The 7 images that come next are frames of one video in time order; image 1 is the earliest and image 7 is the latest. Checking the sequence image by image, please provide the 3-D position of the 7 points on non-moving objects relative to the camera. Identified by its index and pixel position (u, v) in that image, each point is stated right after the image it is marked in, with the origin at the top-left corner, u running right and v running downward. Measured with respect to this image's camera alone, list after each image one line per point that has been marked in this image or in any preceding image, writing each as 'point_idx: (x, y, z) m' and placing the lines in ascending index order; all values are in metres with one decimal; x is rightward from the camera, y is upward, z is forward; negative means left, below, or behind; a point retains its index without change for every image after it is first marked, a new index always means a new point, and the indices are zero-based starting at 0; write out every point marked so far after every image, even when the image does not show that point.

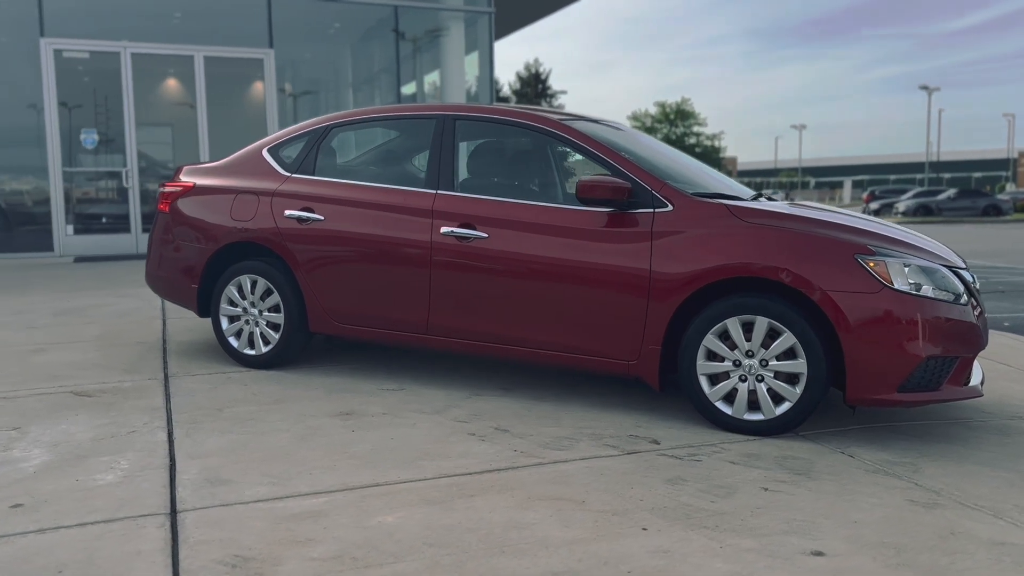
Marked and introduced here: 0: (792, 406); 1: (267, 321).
0: (+1.3, -0.5, +4.1) m
1: (-1.5, -0.2, +5.4) m
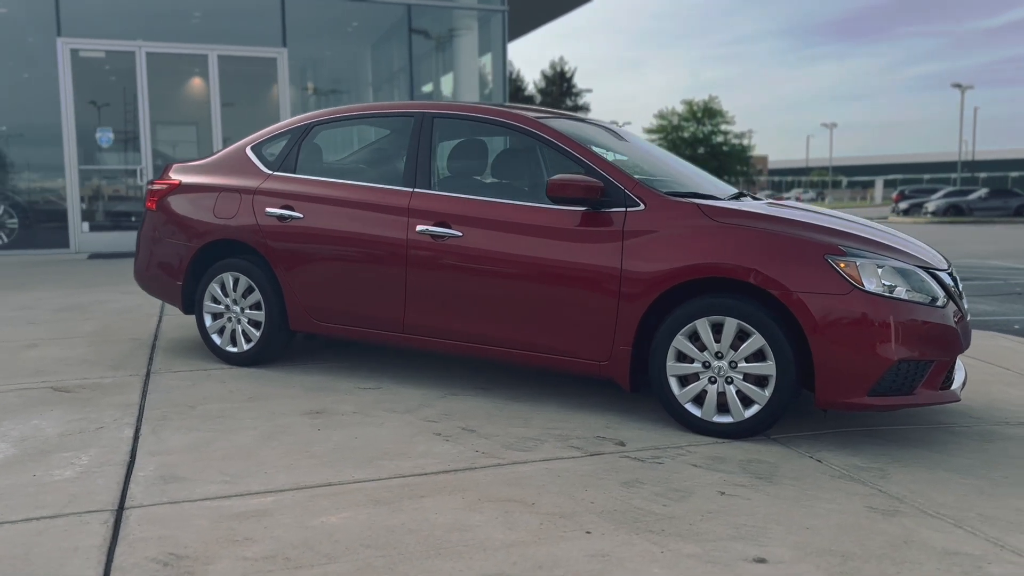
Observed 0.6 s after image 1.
0: (+1.1, -0.5, +4.0) m
1: (-1.6, -0.2, +5.4) m
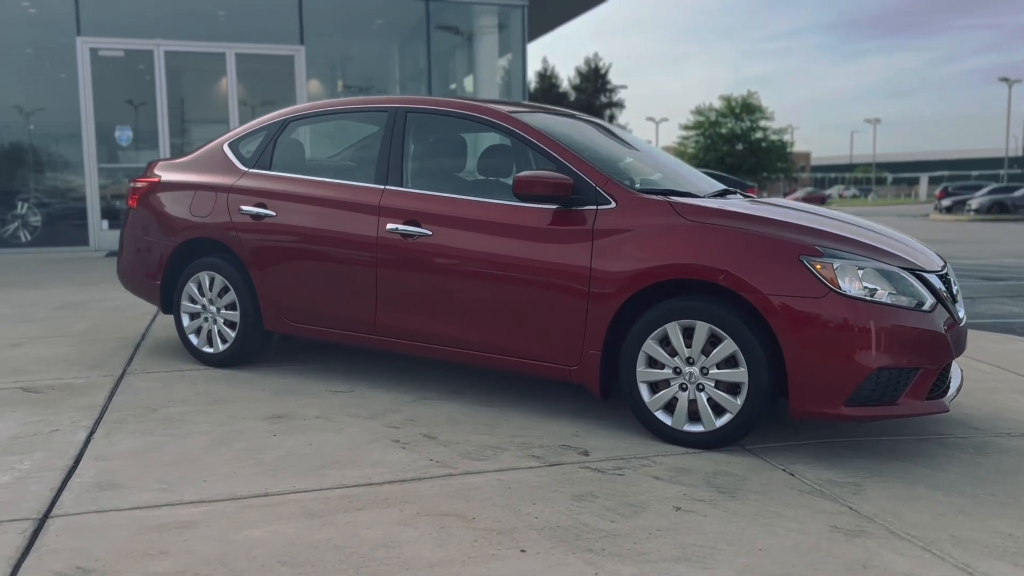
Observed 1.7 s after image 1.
0: (+0.9, -0.5, +3.8) m
1: (-1.7, -0.2, +5.3) m
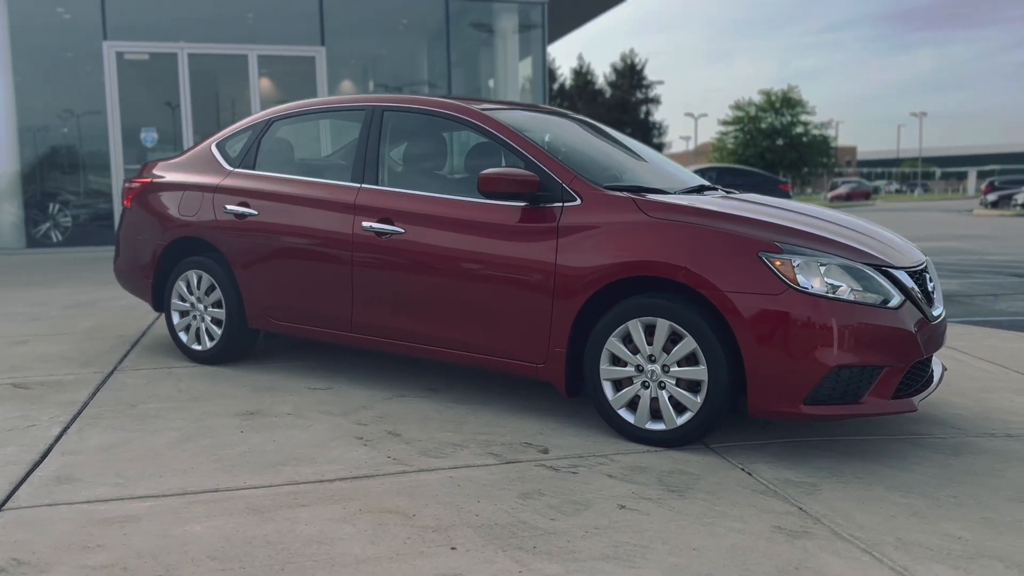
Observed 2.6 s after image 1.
0: (+0.8, -0.5, +3.8) m
1: (-1.8, -0.2, +5.4) m
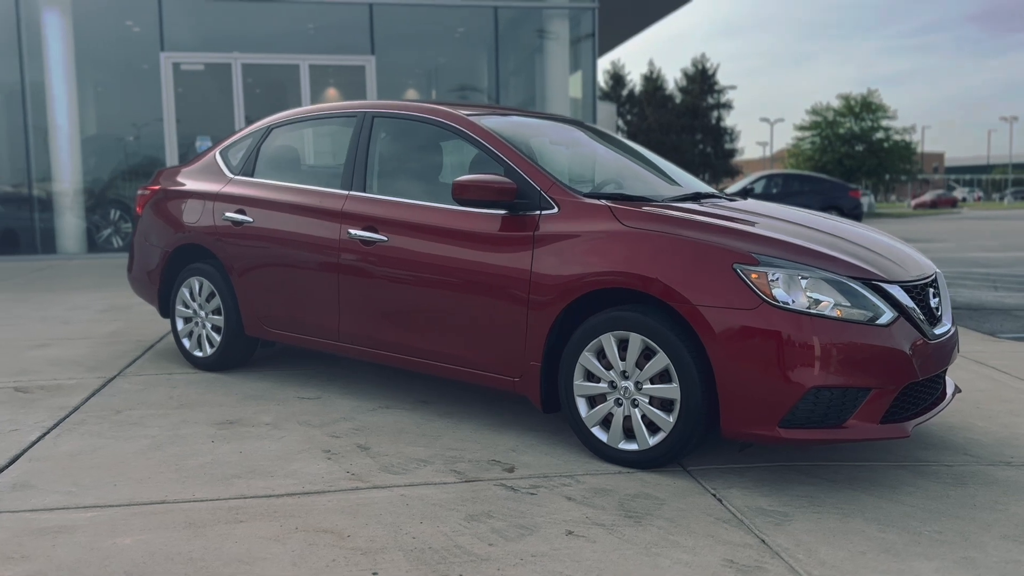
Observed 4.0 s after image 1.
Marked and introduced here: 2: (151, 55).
0: (+0.6, -0.6, +3.6) m
1: (-1.8, -0.2, +5.4) m
2: (-5.5, +3.6, +13.8) m
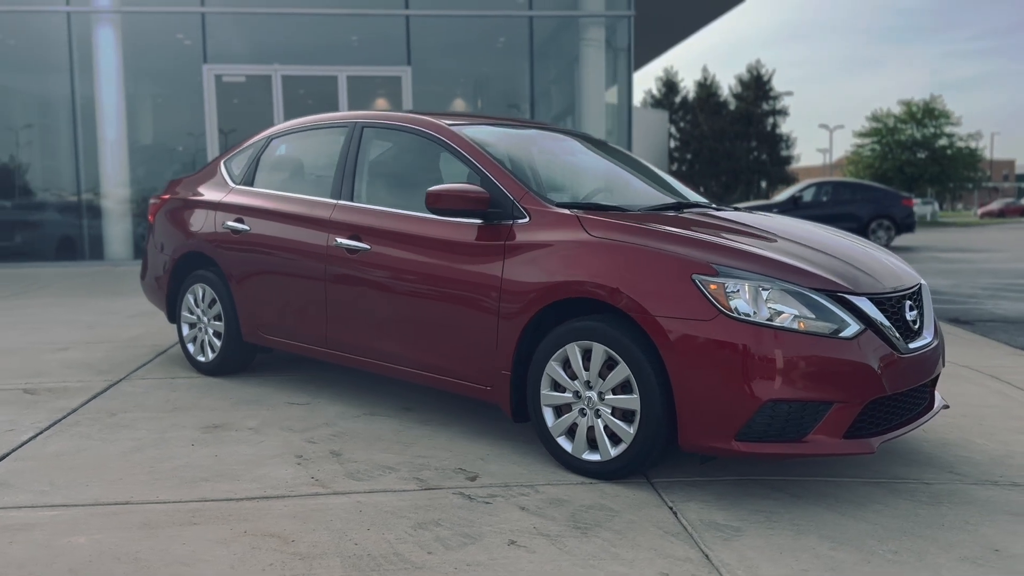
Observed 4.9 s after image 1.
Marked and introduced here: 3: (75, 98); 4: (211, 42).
0: (+0.5, -0.6, +3.5) m
1: (-1.8, -0.3, +5.5) m
2: (-5.0, +3.5, +14.2) m
3: (-6.8, +3.0, +14.1) m
4: (-4.7, +3.9, +14.2) m
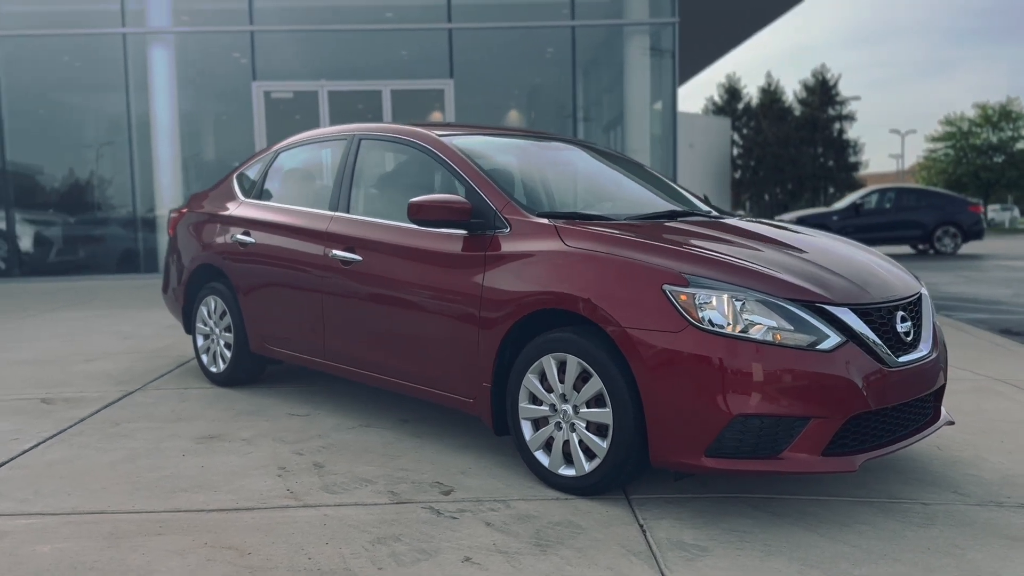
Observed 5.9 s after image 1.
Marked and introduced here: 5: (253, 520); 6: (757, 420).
0: (+0.3, -0.7, +3.4) m
1: (-1.8, -0.3, +5.6) m
2: (-4.3, +3.3, +14.5) m
3: (-6.1, +2.8, +14.5) m
4: (-4.0, +3.7, +14.5) m
5: (-0.9, -0.9, +3.3) m
6: (+0.9, -0.5, +3.2) m
